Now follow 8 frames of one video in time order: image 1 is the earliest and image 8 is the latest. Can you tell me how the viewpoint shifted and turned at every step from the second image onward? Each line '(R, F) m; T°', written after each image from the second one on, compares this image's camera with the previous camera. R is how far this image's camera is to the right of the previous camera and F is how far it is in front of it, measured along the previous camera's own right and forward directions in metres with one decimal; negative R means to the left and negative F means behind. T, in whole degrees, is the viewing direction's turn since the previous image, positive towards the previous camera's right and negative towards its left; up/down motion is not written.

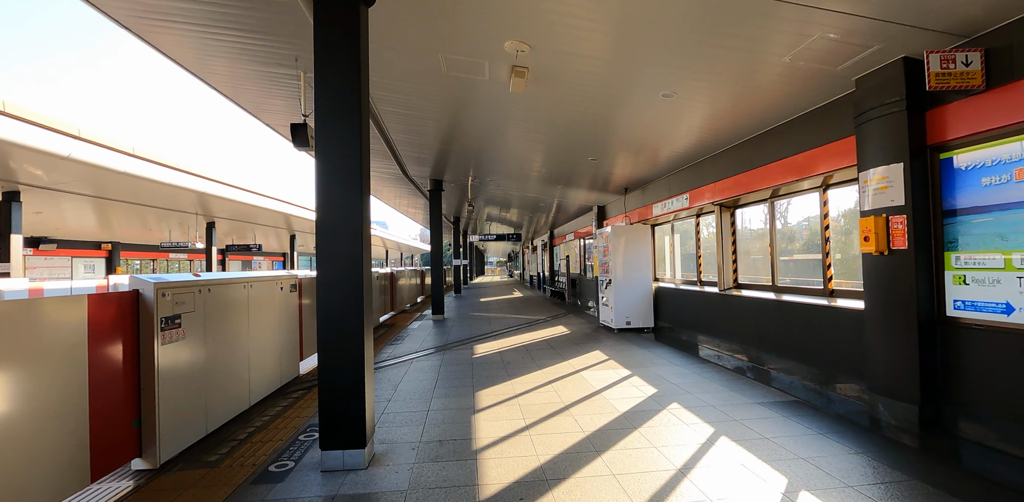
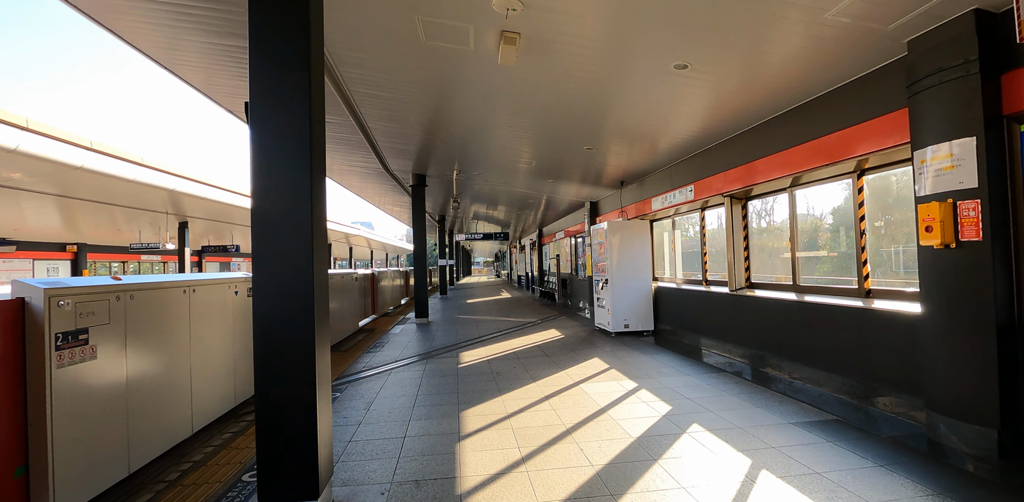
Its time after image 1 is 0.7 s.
(0.0, +0.6) m; +2°
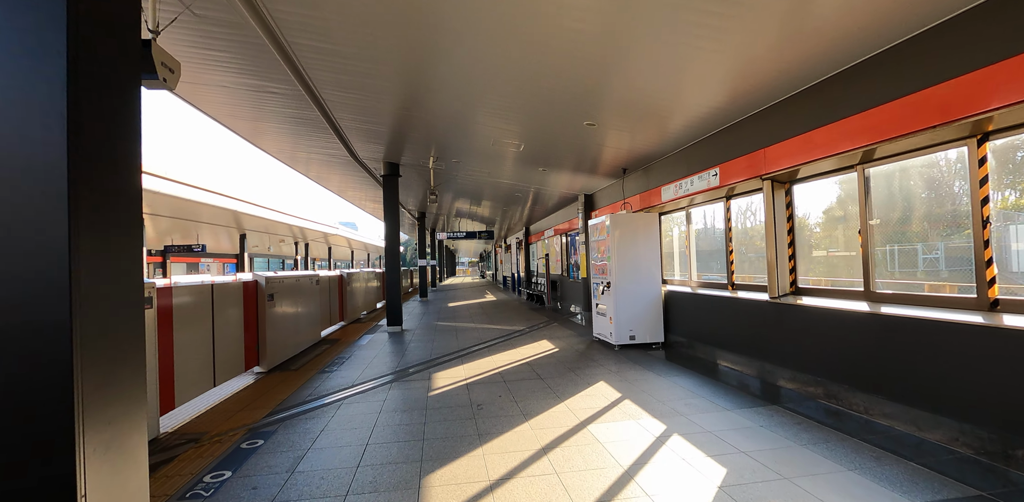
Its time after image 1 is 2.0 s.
(0.0, +1.0) m; +2°
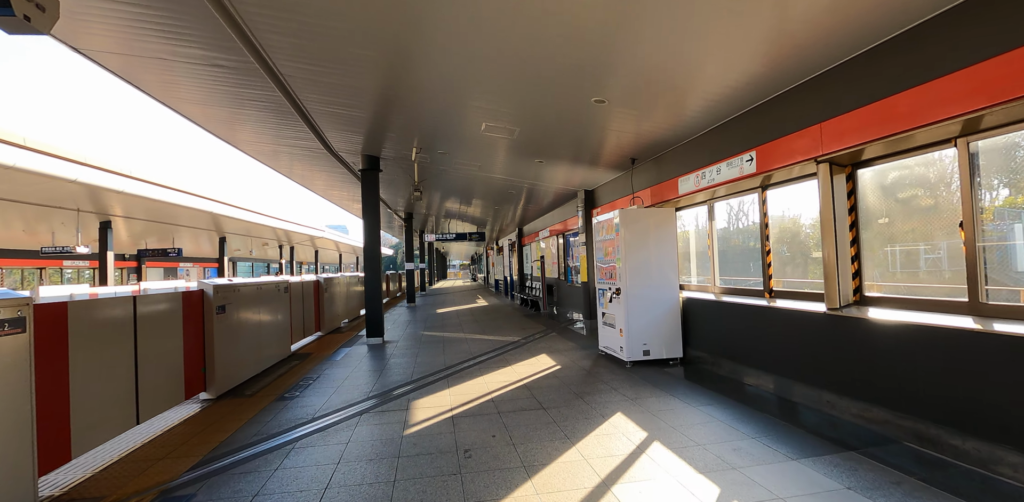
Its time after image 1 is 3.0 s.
(0.0, +0.8) m; +1°
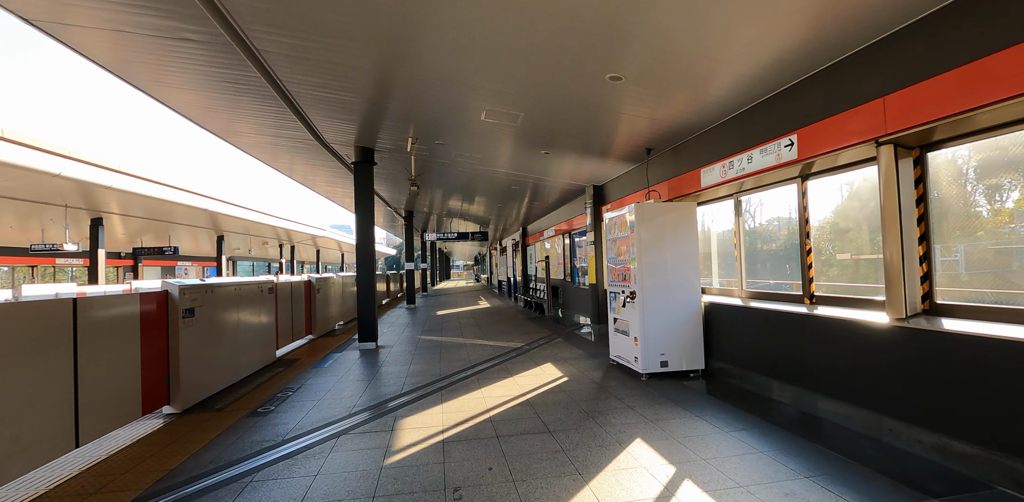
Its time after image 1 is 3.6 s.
(0.0, +0.5) m; -1°
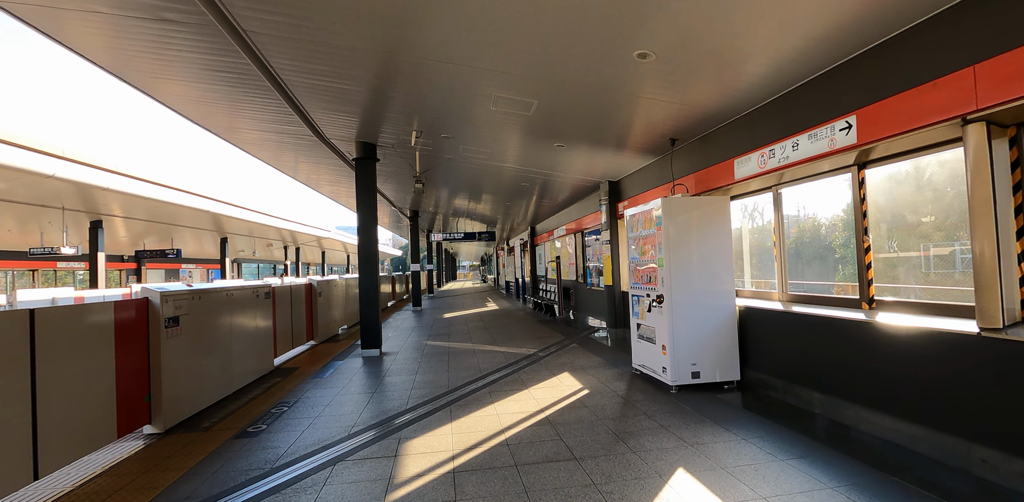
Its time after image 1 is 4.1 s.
(-0.1, +0.4) m; -1°
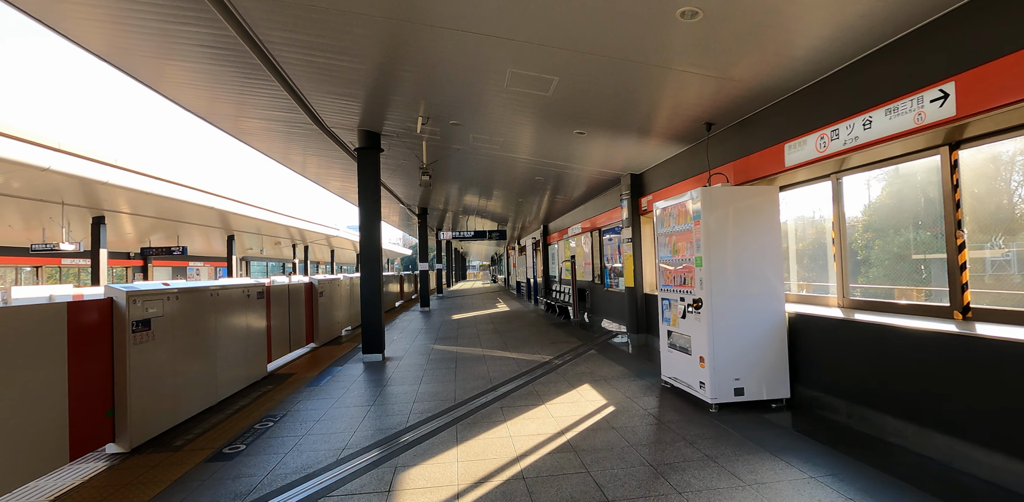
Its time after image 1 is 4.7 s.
(-0.1, +0.5) m; -2°
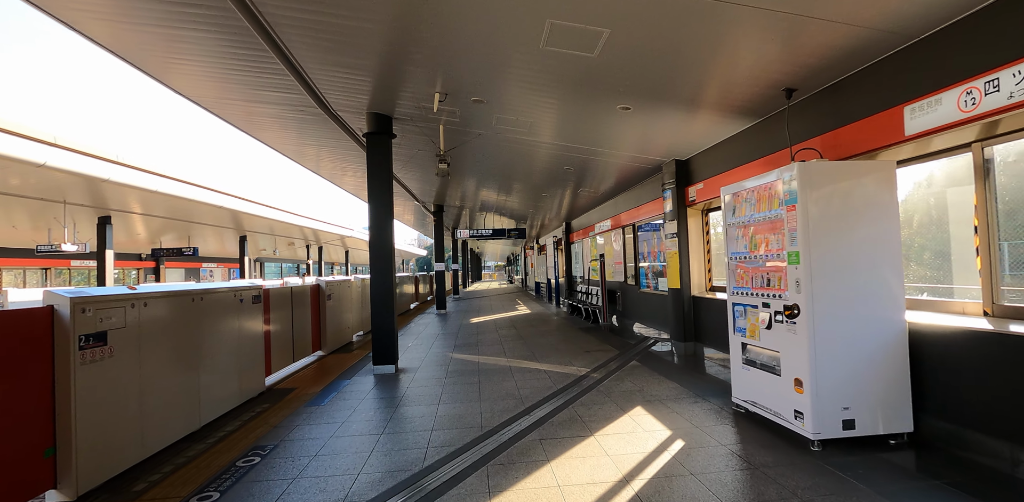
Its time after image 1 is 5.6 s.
(-0.2, +0.7) m; -2°
